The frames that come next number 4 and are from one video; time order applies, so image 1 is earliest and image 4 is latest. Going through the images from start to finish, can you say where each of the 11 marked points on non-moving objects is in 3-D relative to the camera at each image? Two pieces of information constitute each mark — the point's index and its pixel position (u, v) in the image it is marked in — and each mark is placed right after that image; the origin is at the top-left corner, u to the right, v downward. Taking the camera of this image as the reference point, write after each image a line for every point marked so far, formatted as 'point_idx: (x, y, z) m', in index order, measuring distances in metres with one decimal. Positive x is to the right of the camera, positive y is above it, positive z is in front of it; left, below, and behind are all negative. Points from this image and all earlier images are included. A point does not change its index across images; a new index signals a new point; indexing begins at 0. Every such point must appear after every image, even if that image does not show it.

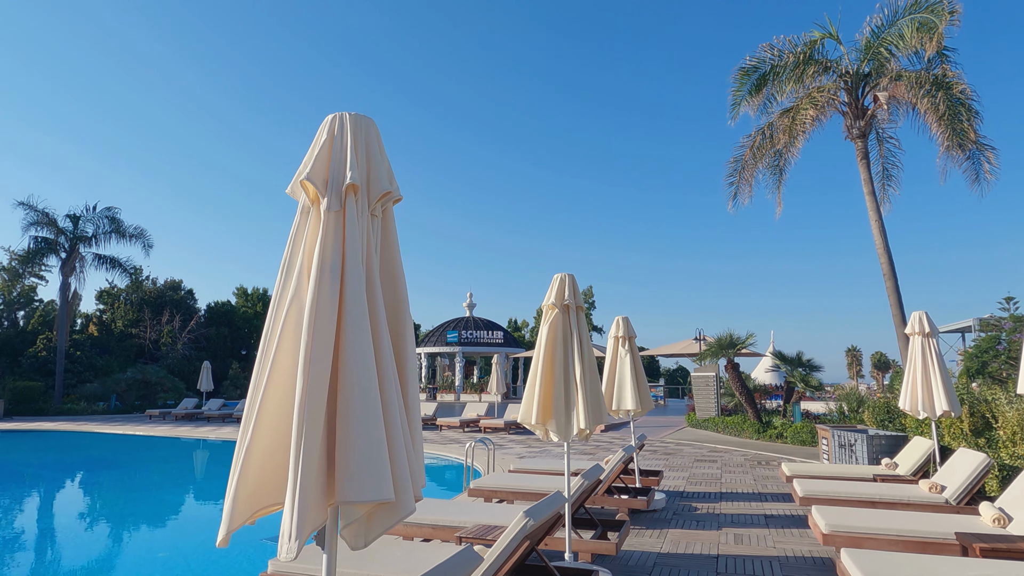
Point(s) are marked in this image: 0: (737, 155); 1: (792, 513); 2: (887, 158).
0: (+4.6, +2.7, +13.6) m
1: (+2.6, -2.1, +6.3) m
2: (+7.3, +2.5, +12.9) m
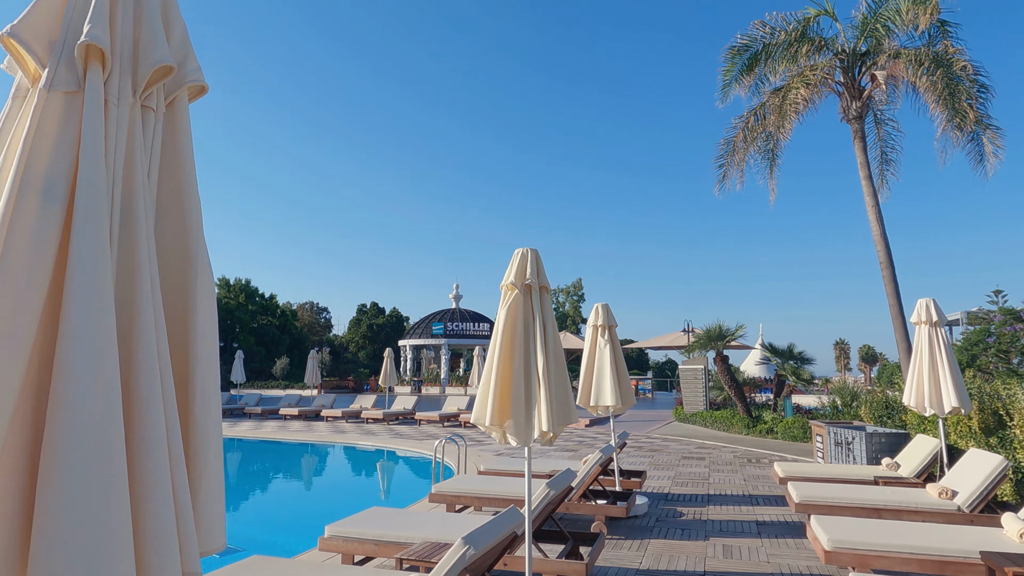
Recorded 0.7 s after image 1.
0: (+4.2, +2.9, +13.0) m
1: (+2.4, -2.0, +5.7) m
2: (+6.9, +2.7, +12.4) m
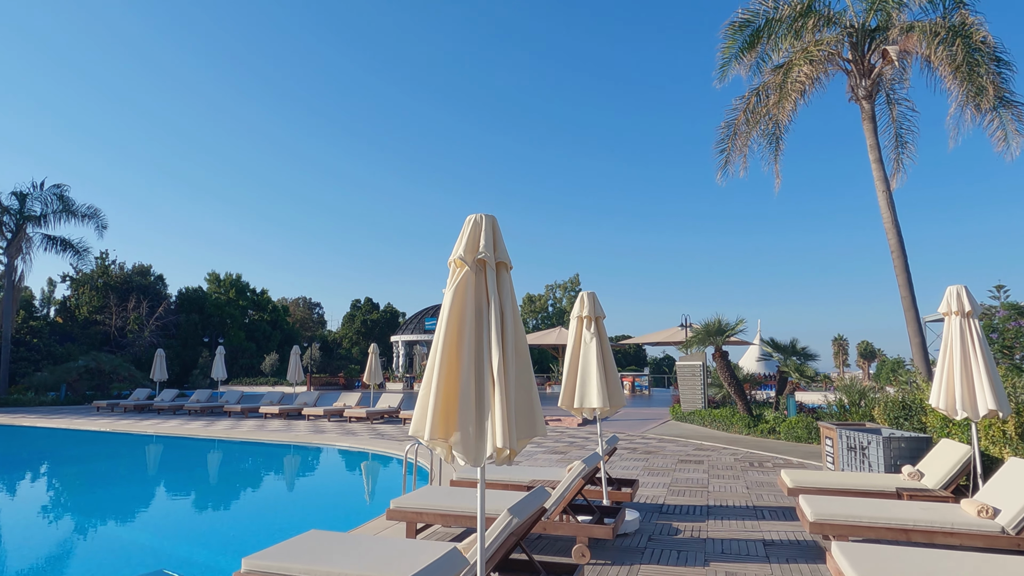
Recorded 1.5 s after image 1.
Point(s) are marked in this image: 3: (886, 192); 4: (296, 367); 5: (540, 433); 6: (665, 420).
0: (+4.0, +3.1, +12.3) m
1: (+2.1, -1.9, +5.0) m
2: (+6.7, +2.8, +11.6) m
3: (+5.7, +1.5, +10.3) m
4: (-6.2, -2.2, +19.2) m
5: (+0.1, -0.6, +2.8) m
6: (+3.7, -3.2, +16.1) m
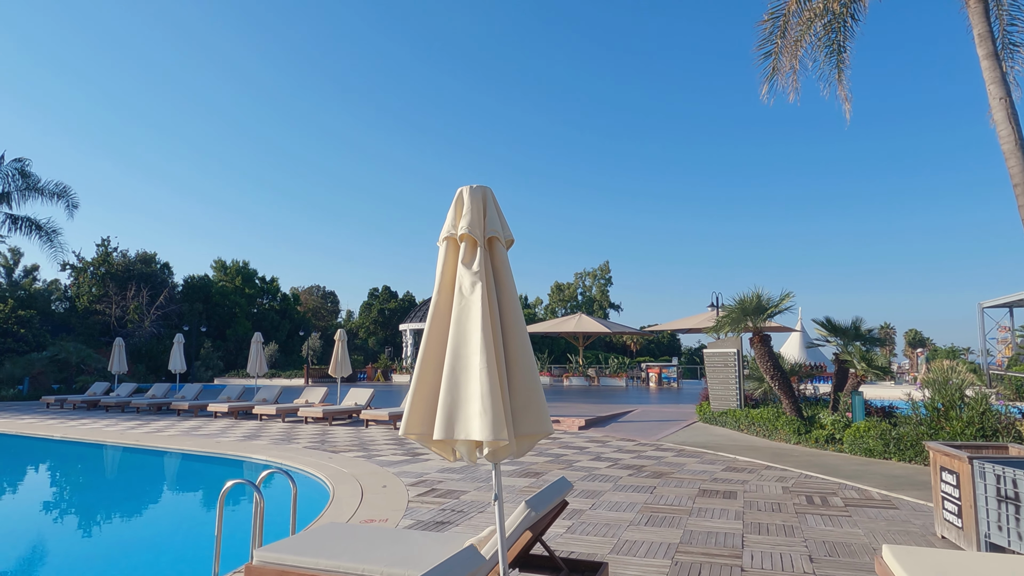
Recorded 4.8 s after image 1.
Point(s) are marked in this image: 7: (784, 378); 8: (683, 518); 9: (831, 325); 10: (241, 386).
0: (+3.5, +3.6, +9.1) m
1: (+1.4, -1.5, +2.0) m
2: (+6.2, +3.4, +8.3) m
3: (+5.2, +2.0, +7.1) m
4: (-6.2, -1.7, +16.6) m
5: (-0.8, -0.2, -0.1) m
6: (+3.5, -2.6, +13.0) m
7: (+4.2, -1.4, +10.5) m
8: (+1.4, -1.8, +5.4) m
9: (+5.2, -0.6, +11.0) m
10: (-6.6, -2.4, +16.6) m
